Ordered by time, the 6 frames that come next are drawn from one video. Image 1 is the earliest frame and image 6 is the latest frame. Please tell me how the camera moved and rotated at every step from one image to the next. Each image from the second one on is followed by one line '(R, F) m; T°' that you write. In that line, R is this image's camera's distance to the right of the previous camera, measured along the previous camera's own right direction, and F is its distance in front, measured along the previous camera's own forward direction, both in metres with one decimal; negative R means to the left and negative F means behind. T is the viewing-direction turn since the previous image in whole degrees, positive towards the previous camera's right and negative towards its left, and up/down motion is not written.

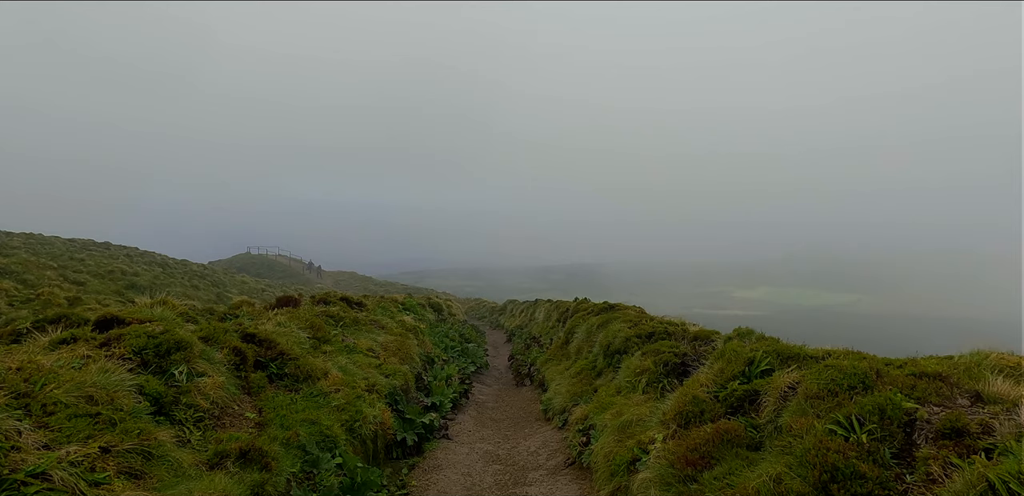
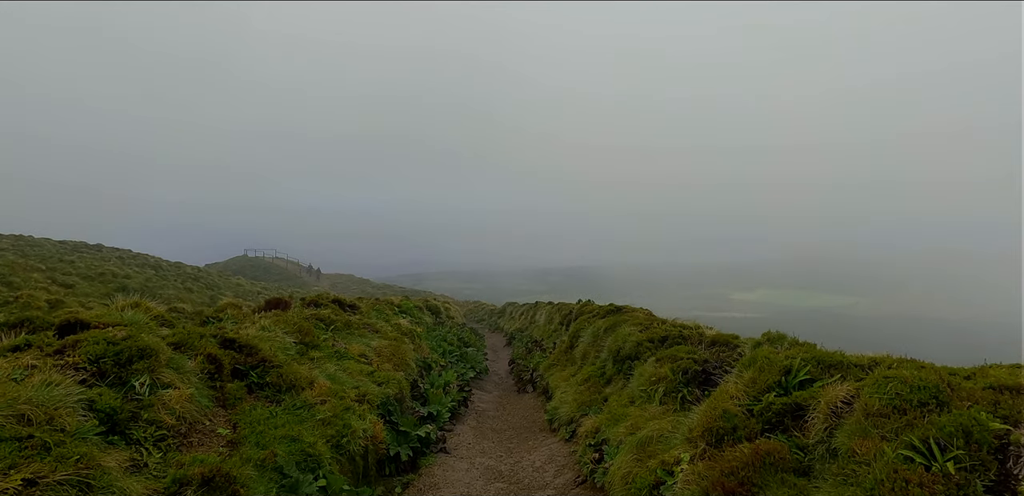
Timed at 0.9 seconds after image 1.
(-0.1, +0.8) m; 0°
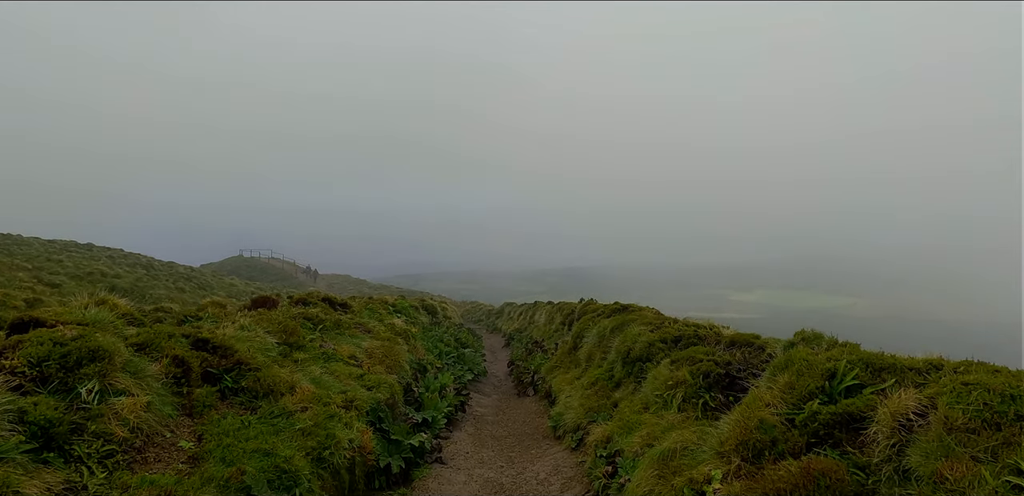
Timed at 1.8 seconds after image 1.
(-0.1, +0.8) m; 0°
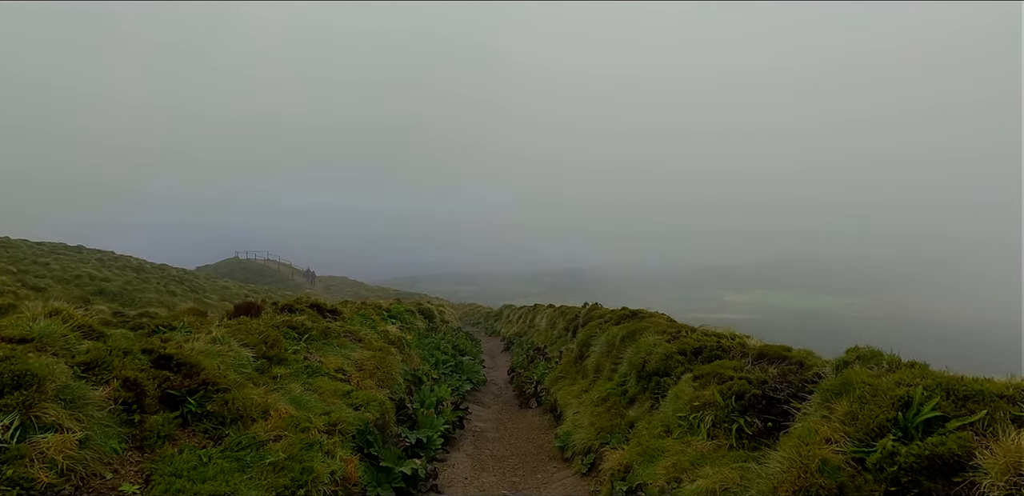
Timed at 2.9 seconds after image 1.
(-0.1, +0.9) m; 0°
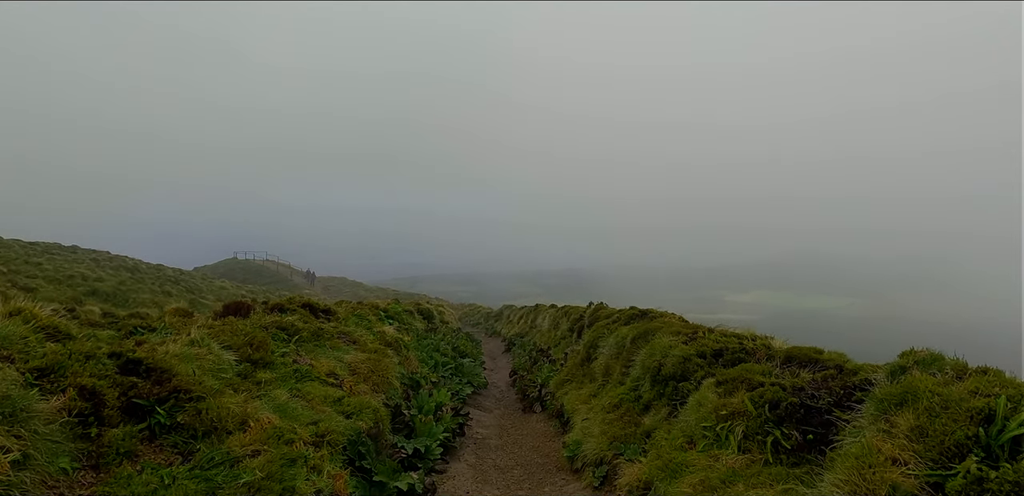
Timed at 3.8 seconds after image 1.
(-0.1, +0.6) m; 0°
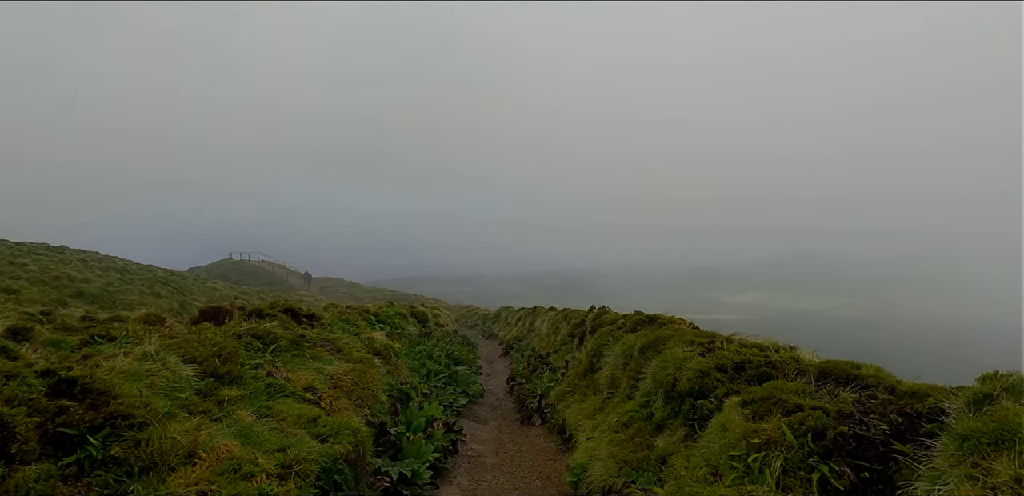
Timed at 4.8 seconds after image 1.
(0.0, +0.8) m; 0°
